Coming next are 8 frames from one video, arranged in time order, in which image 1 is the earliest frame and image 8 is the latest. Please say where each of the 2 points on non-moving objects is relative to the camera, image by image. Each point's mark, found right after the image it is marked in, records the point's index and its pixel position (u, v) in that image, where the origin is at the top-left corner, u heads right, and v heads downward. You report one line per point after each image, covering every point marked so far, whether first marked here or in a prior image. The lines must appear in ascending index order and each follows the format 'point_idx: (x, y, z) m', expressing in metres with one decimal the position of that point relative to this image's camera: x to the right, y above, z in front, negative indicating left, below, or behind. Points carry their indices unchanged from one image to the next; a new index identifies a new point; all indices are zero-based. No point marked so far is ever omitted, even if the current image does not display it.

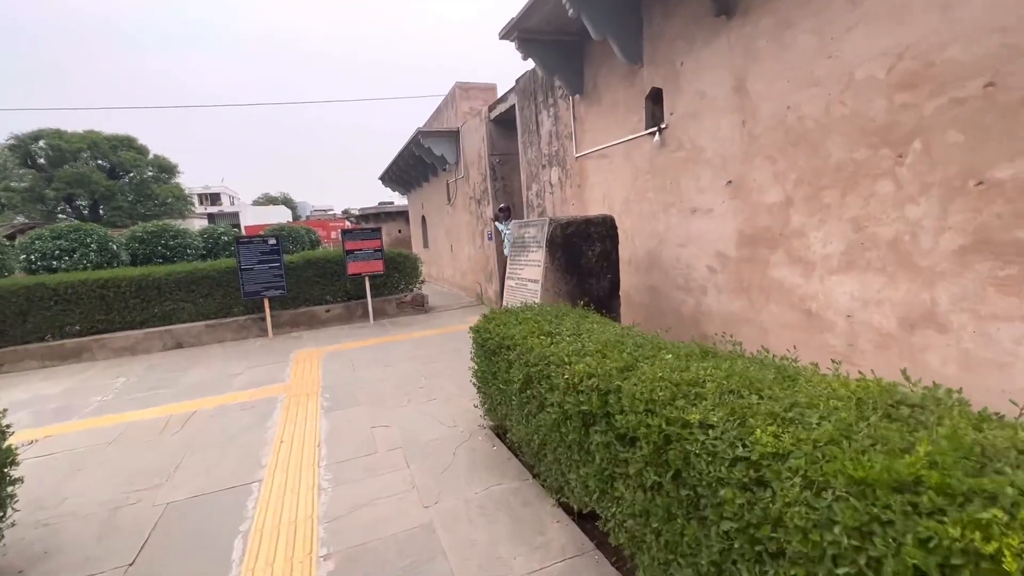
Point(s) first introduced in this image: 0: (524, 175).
0: (+0.2, +1.9, +8.1) m
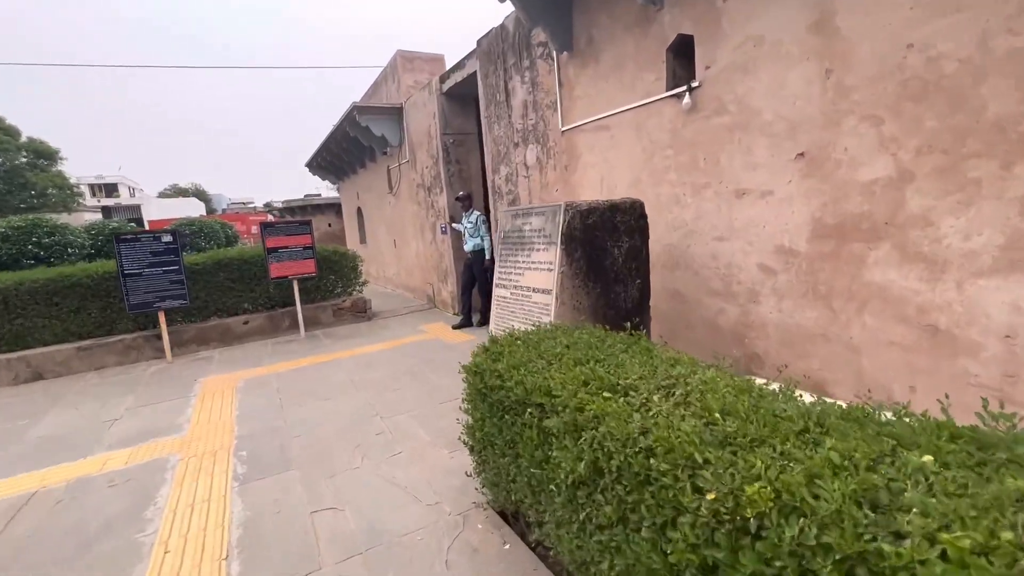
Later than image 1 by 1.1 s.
0: (-0.4, +1.9, +6.8) m
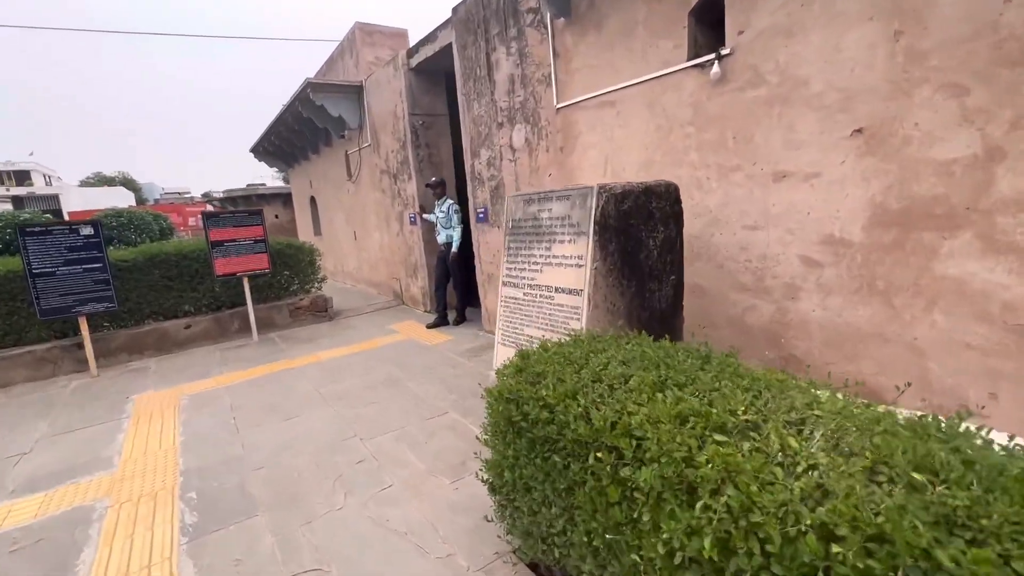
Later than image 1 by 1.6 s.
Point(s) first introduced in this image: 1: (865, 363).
0: (-0.6, +2.0, +6.2) m
1: (+2.2, -0.5, +2.9) m
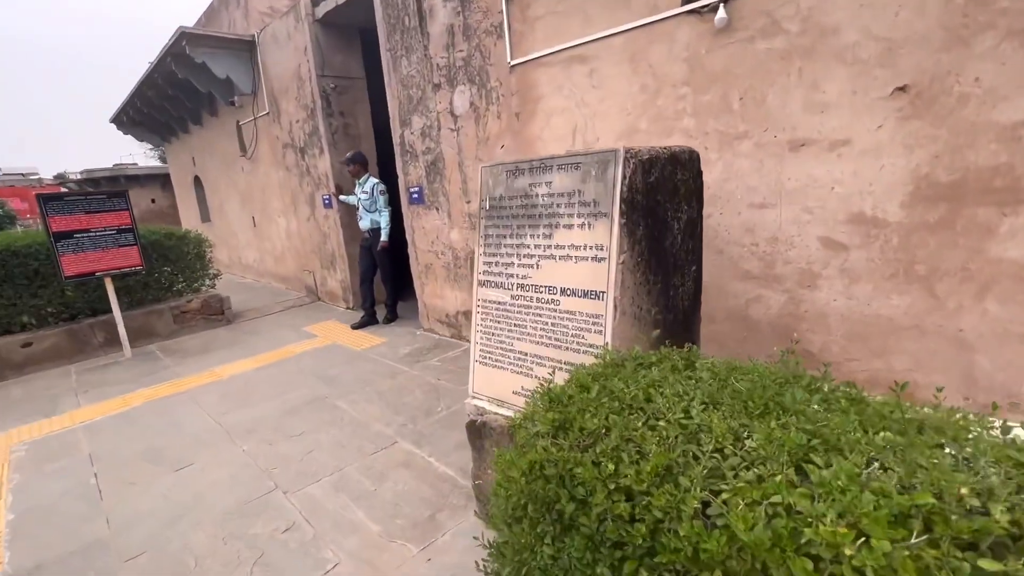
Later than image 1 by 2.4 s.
0: (-1.3, +2.0, +5.2) m
1: (+2.1, -0.4, +2.5) m
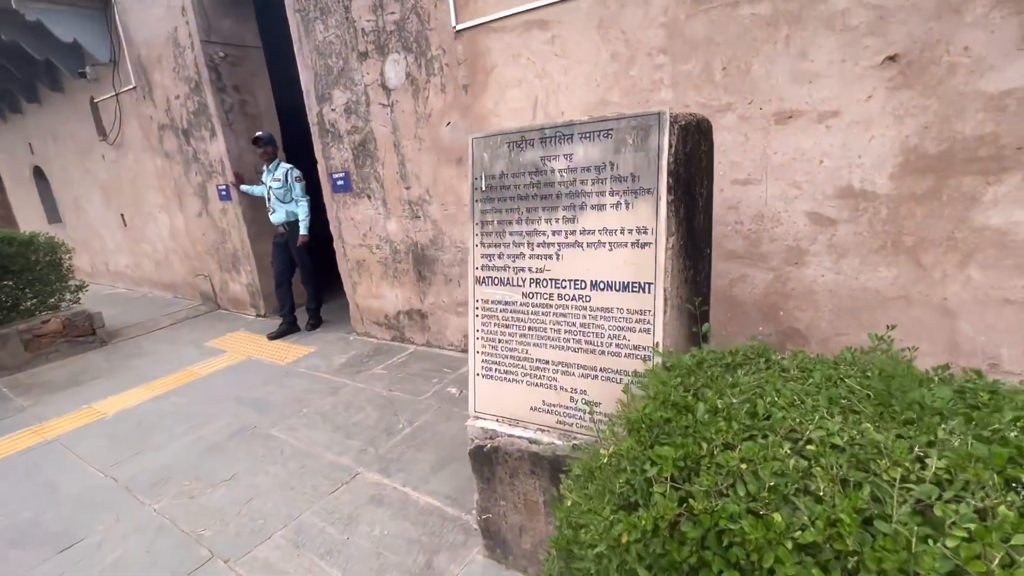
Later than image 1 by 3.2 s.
0: (-2.0, +2.0, +4.4) m
1: (+2.0, -0.2, +2.6) m
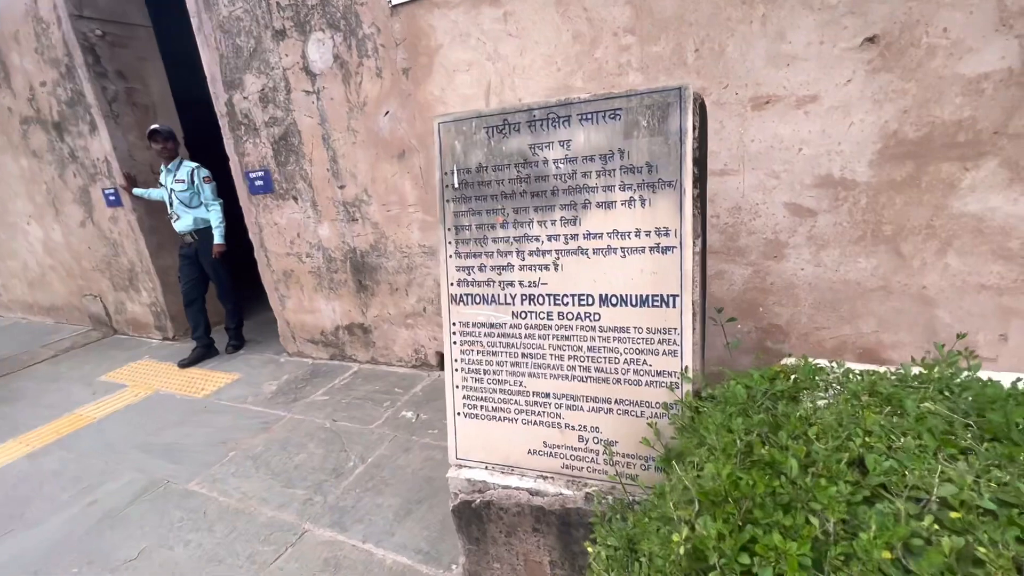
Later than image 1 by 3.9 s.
0: (-2.4, +1.8, +3.8) m
1: (+1.9, -0.2, +2.5) m
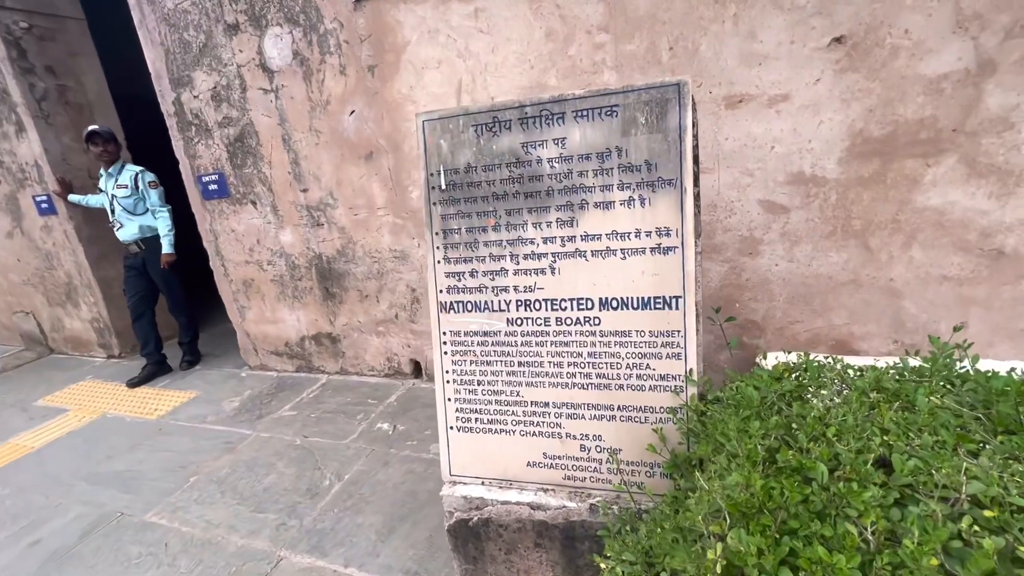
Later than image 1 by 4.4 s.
0: (-2.7, +1.8, +3.5) m
1: (+1.8, -0.1, +2.6) m
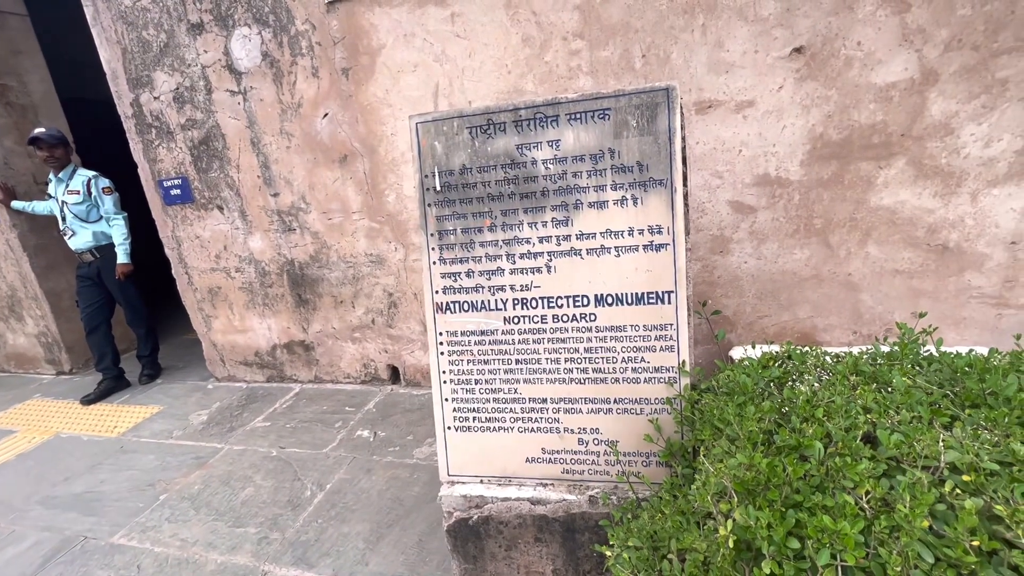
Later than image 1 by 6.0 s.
0: (-2.9, +1.7, +3.3) m
1: (+1.7, -0.1, +2.7) m
